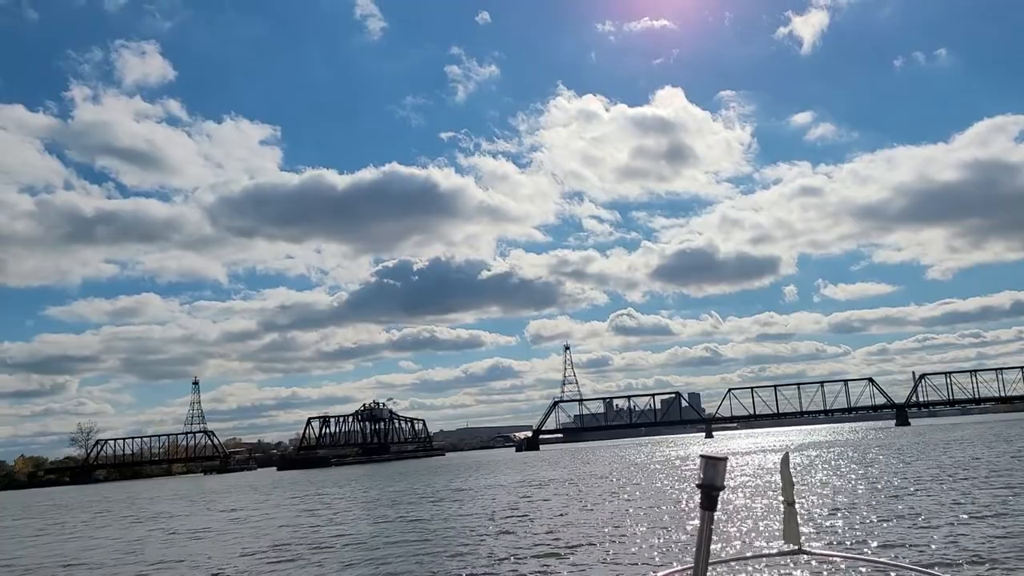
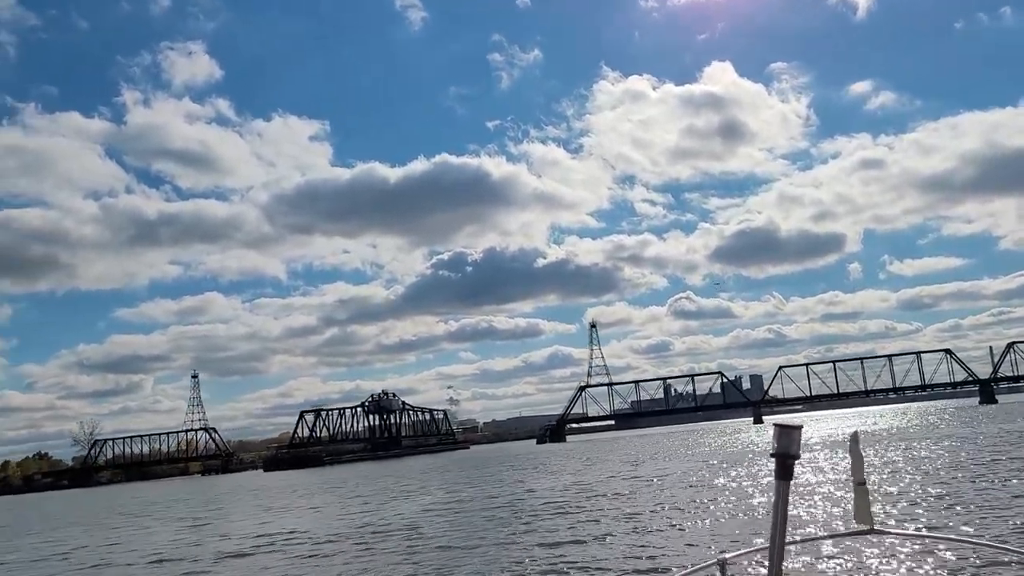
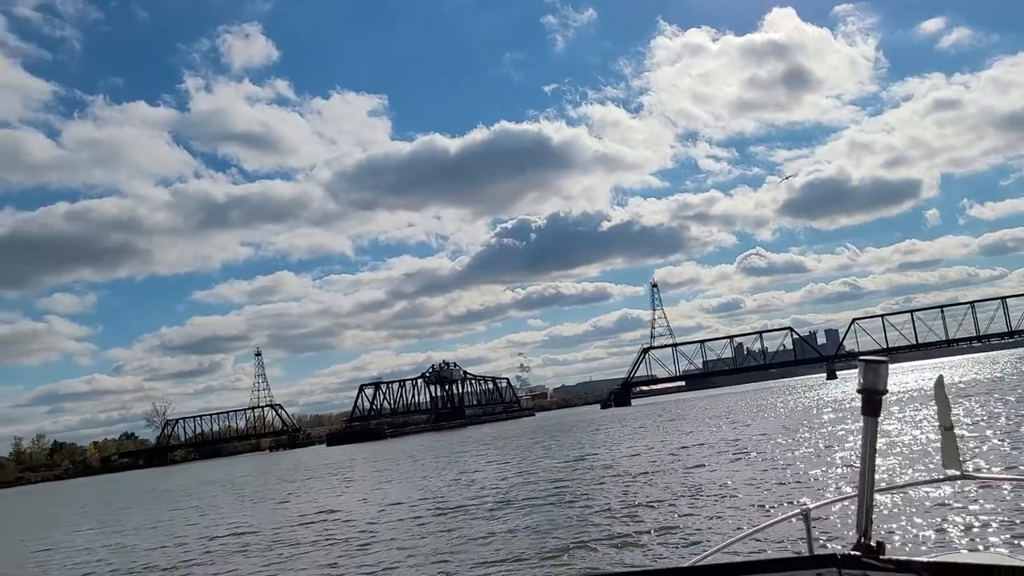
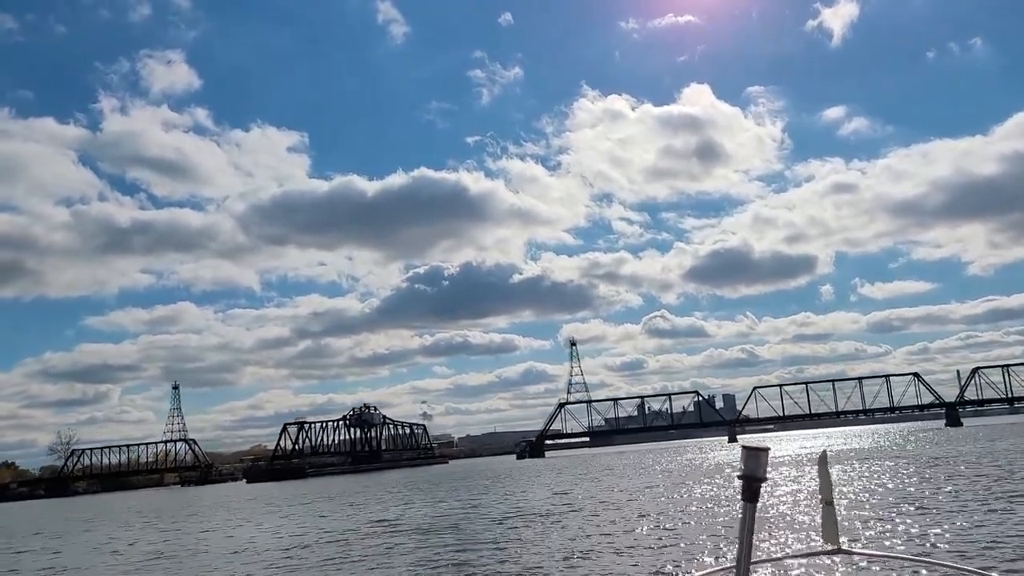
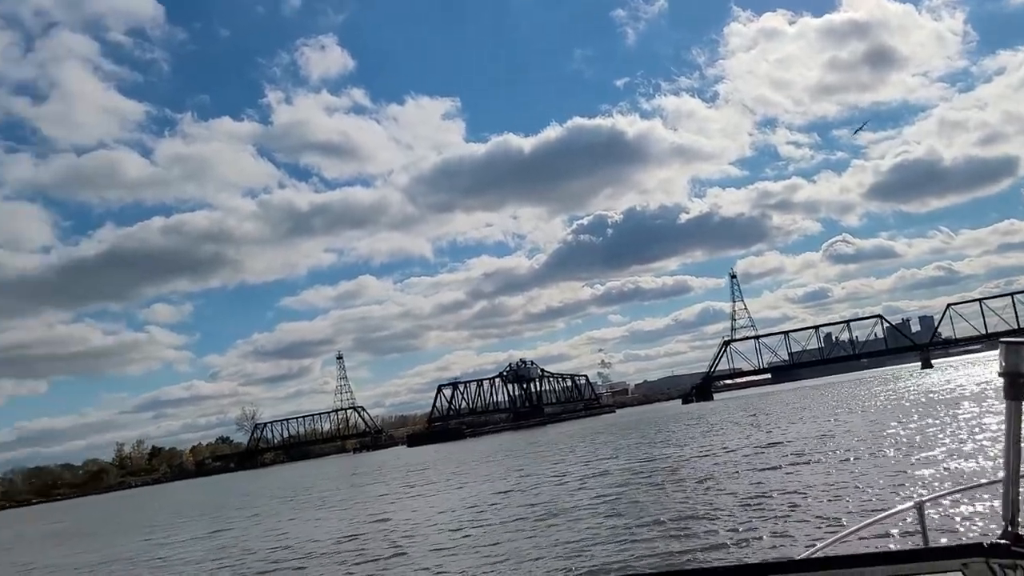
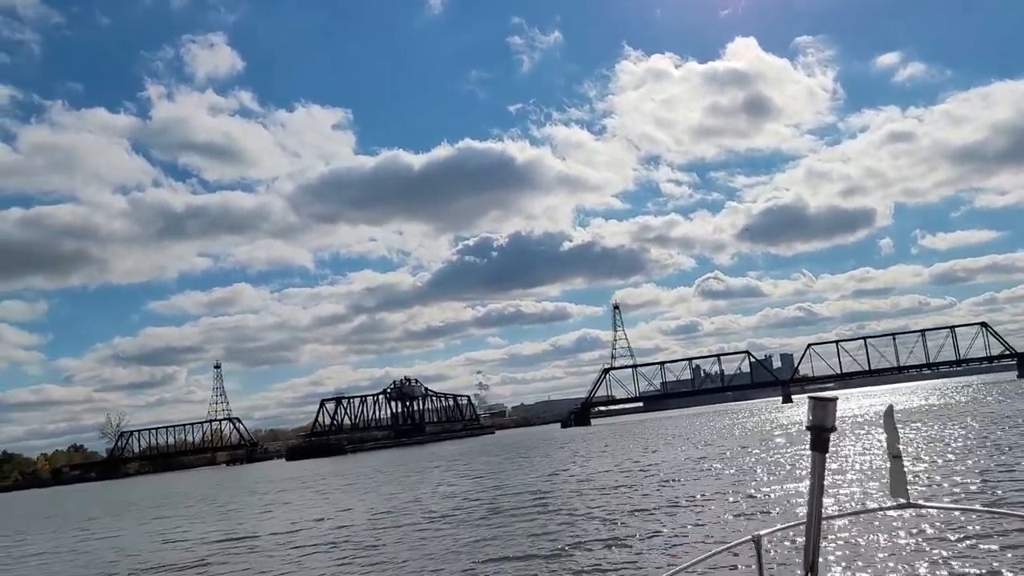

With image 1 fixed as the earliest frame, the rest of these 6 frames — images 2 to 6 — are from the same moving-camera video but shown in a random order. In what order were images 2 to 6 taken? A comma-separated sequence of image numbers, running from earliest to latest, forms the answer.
4, 2, 6, 3, 5
